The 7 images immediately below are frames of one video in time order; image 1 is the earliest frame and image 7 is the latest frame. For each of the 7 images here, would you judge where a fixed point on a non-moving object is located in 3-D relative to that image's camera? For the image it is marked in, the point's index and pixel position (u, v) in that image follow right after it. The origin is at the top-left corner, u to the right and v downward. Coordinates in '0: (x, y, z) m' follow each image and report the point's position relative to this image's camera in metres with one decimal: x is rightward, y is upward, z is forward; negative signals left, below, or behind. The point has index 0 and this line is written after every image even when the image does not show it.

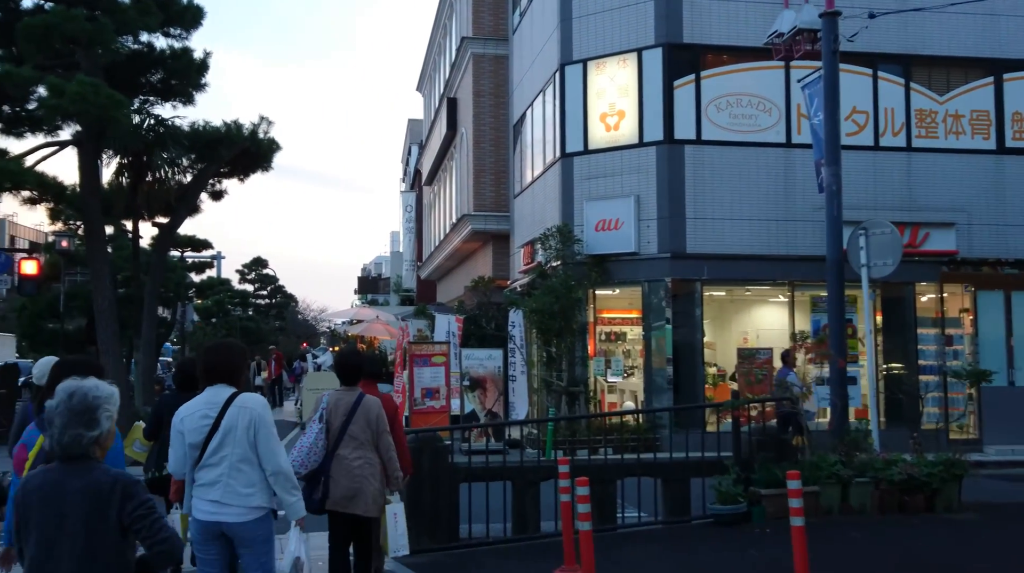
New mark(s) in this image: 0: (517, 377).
0: (+0.1, -1.7, +16.3) m
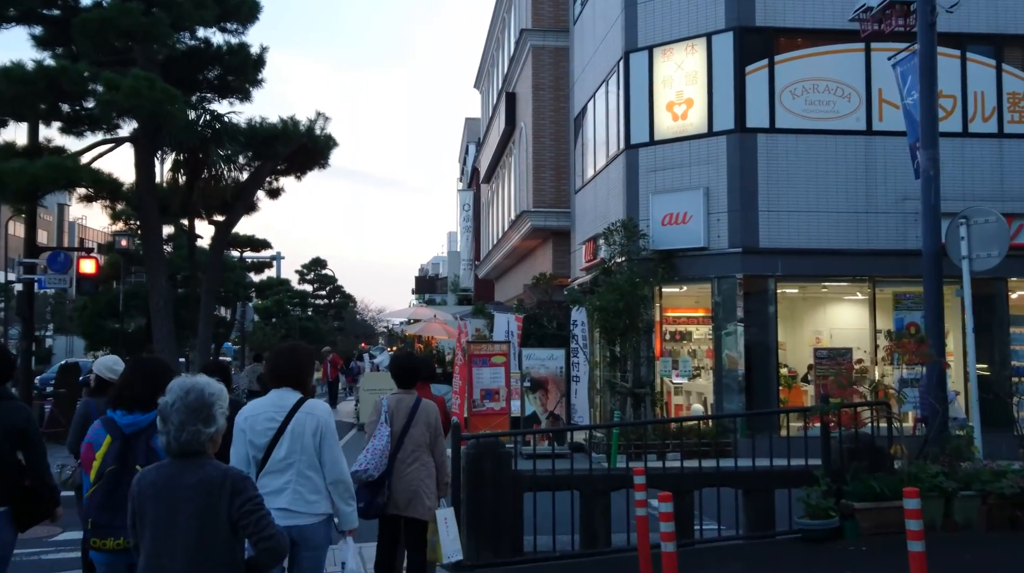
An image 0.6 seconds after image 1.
0: (+1.2, -1.6, +15.6) m
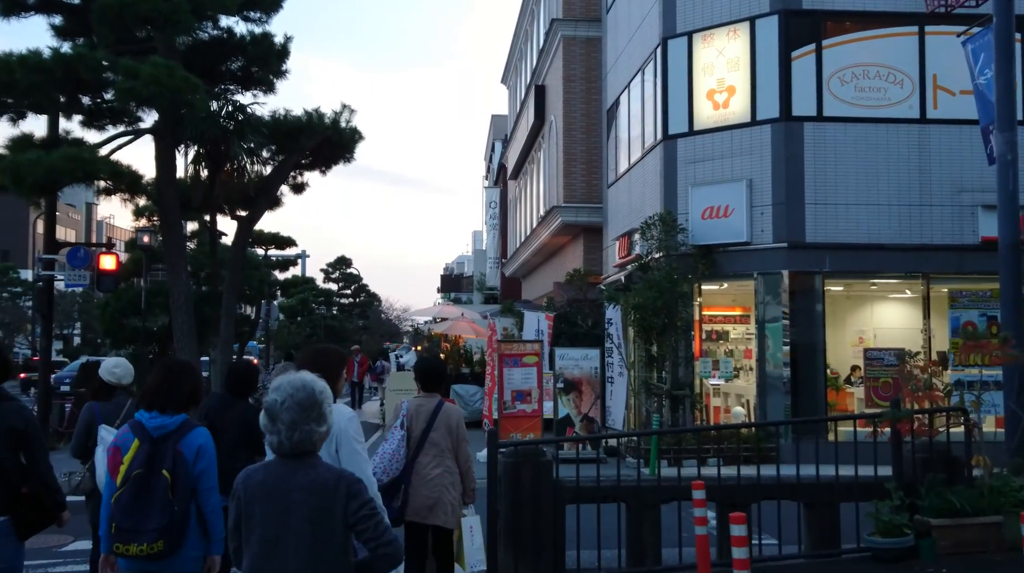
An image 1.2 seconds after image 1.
0: (+1.7, -1.6, +14.9) m
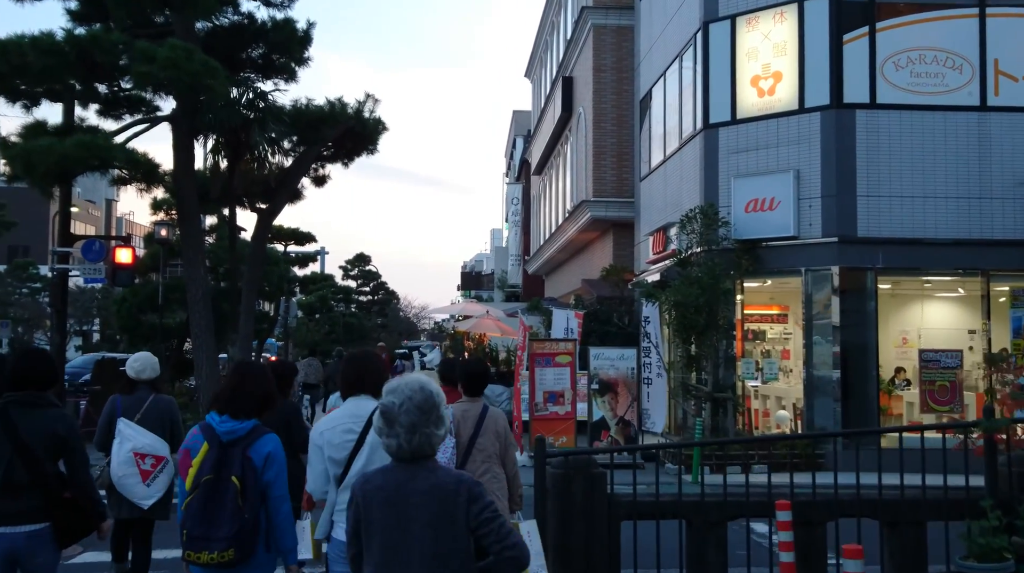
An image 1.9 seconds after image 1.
0: (+2.3, -1.5, +14.2) m
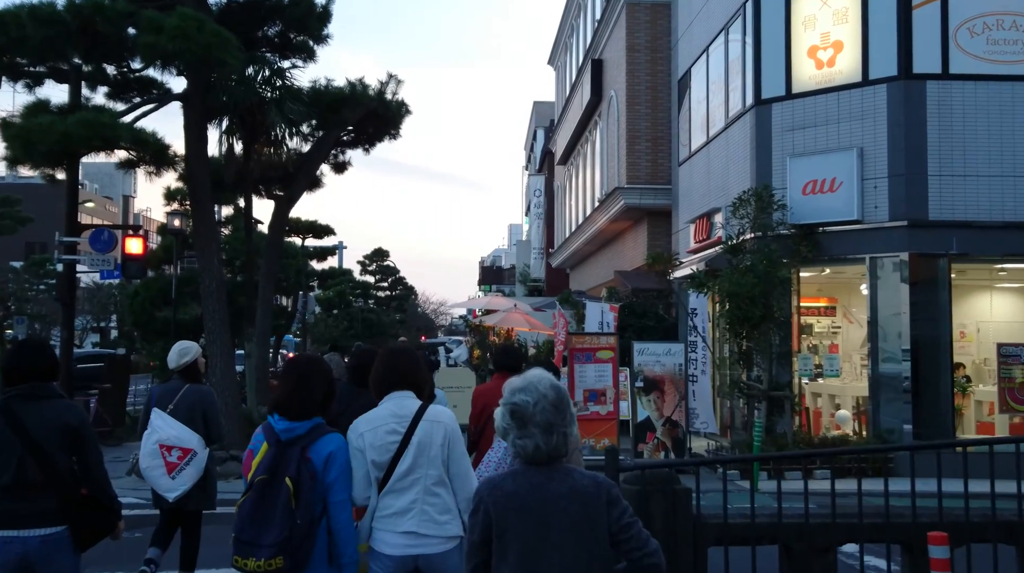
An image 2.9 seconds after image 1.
0: (+2.8, -1.4, +13.1) m
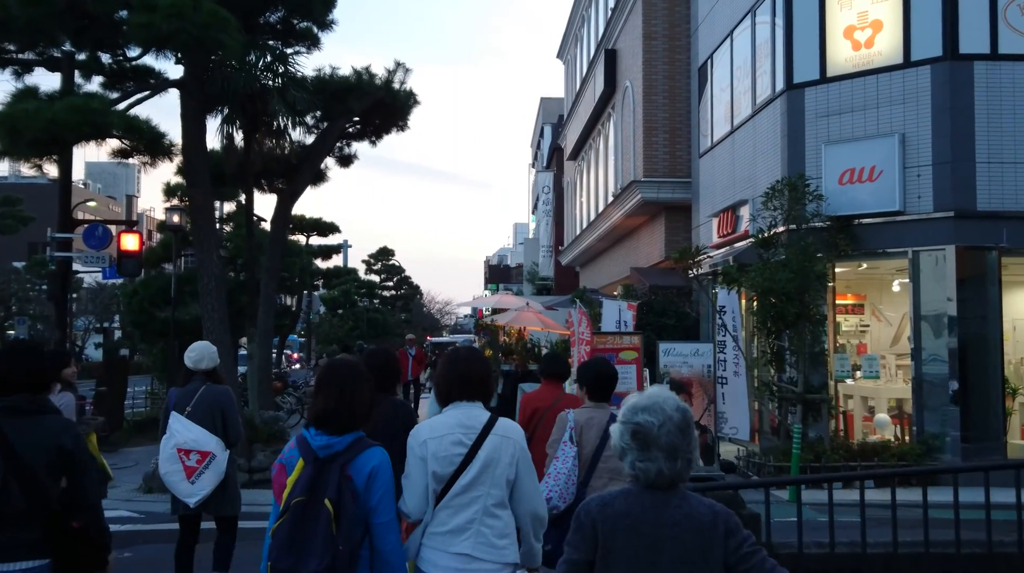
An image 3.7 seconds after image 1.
0: (+3.1, -1.3, +12.3) m
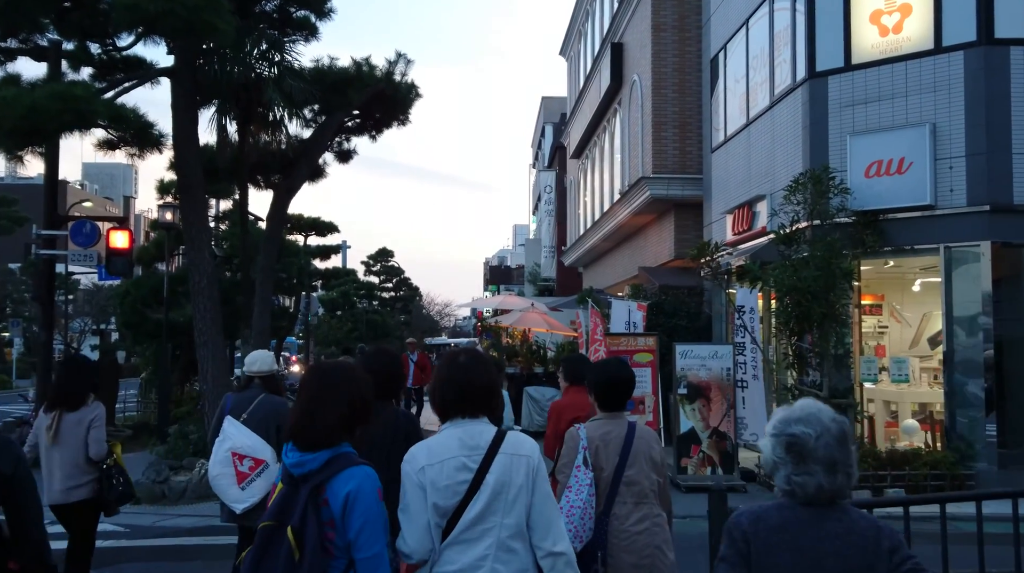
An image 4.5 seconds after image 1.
0: (+3.2, -1.3, +11.6) m
